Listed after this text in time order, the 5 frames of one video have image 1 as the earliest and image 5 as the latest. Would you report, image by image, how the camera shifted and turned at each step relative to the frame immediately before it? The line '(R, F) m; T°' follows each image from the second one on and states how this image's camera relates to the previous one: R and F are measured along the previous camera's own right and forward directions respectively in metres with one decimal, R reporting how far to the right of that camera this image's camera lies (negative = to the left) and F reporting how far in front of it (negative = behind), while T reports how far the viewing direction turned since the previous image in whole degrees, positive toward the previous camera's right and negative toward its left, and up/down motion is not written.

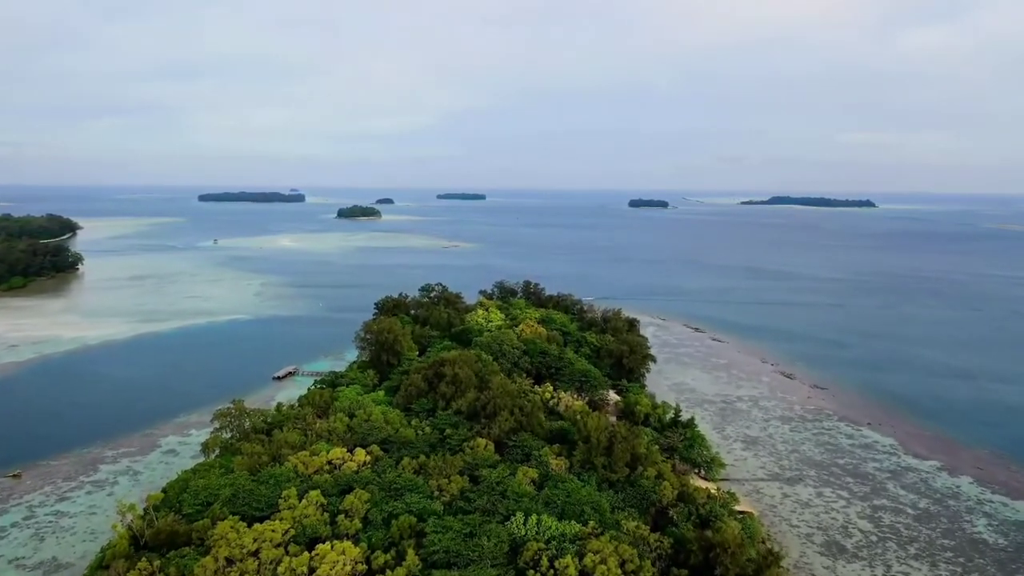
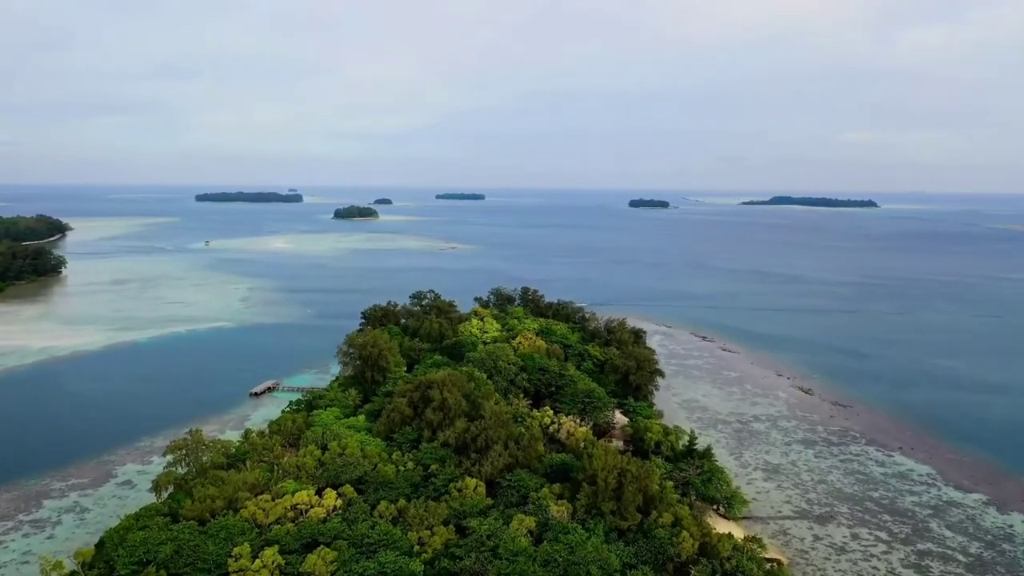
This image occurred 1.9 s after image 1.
(+0.1, +1.8) m; 0°
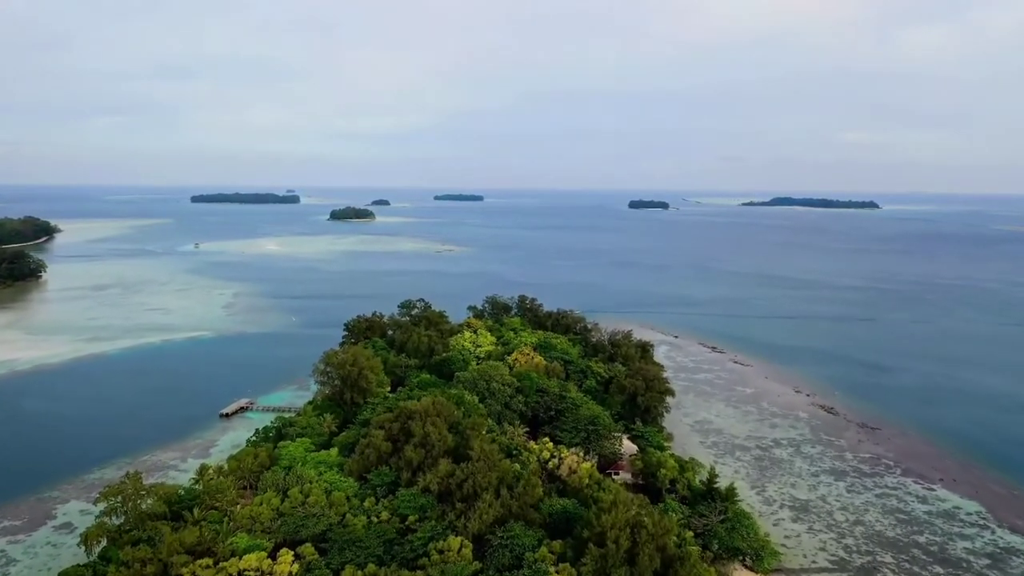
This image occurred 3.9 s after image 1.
(+0.1, +2.0) m; 0°
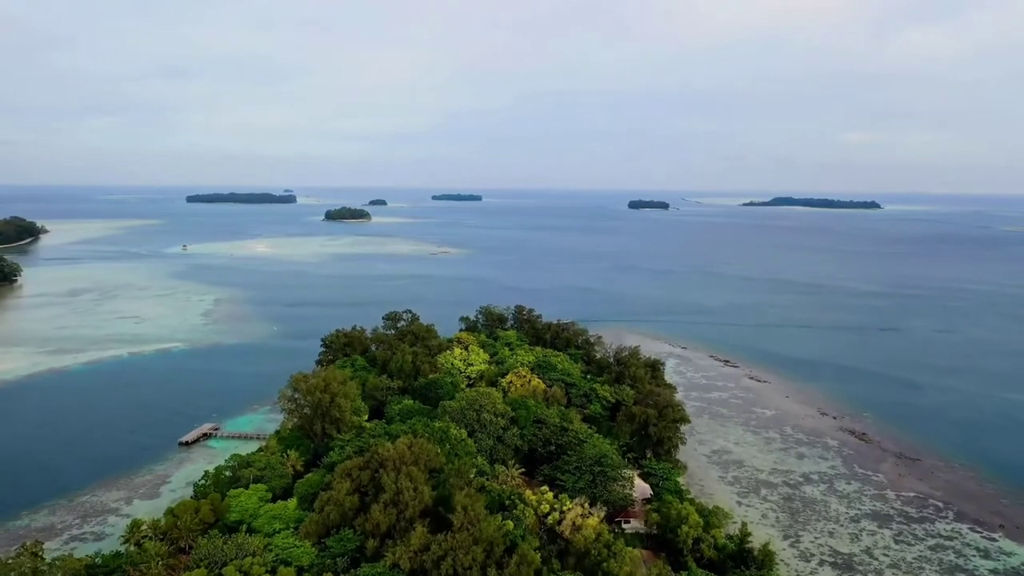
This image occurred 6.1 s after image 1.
(+0.1, +2.2) m; 0°
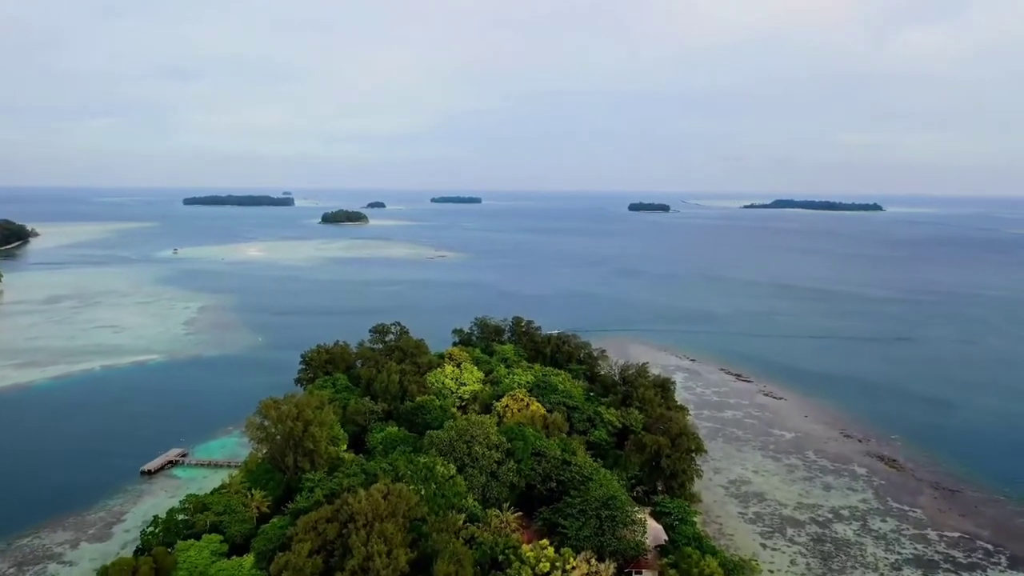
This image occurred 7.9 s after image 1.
(+0.1, +1.7) m; 0°
